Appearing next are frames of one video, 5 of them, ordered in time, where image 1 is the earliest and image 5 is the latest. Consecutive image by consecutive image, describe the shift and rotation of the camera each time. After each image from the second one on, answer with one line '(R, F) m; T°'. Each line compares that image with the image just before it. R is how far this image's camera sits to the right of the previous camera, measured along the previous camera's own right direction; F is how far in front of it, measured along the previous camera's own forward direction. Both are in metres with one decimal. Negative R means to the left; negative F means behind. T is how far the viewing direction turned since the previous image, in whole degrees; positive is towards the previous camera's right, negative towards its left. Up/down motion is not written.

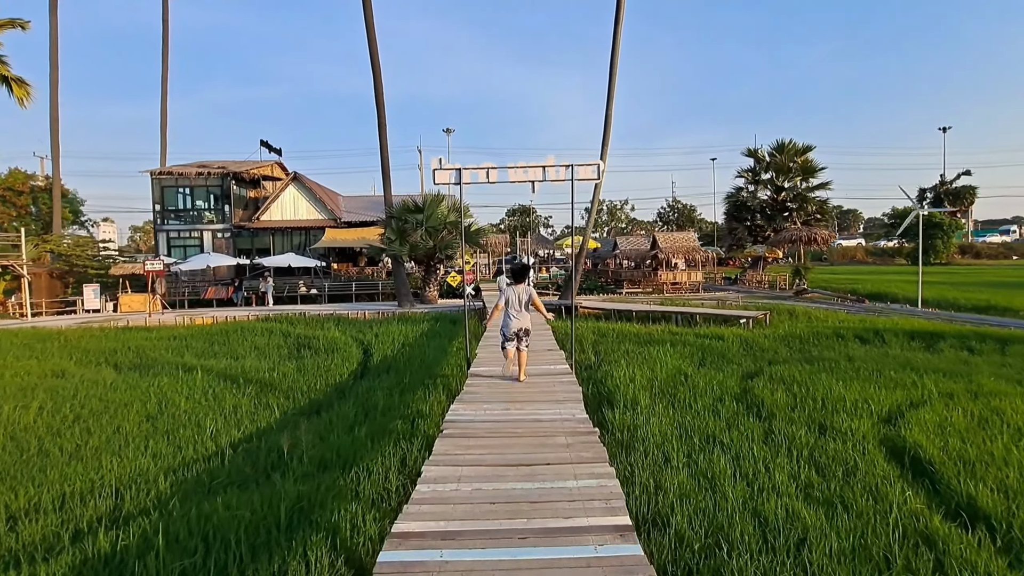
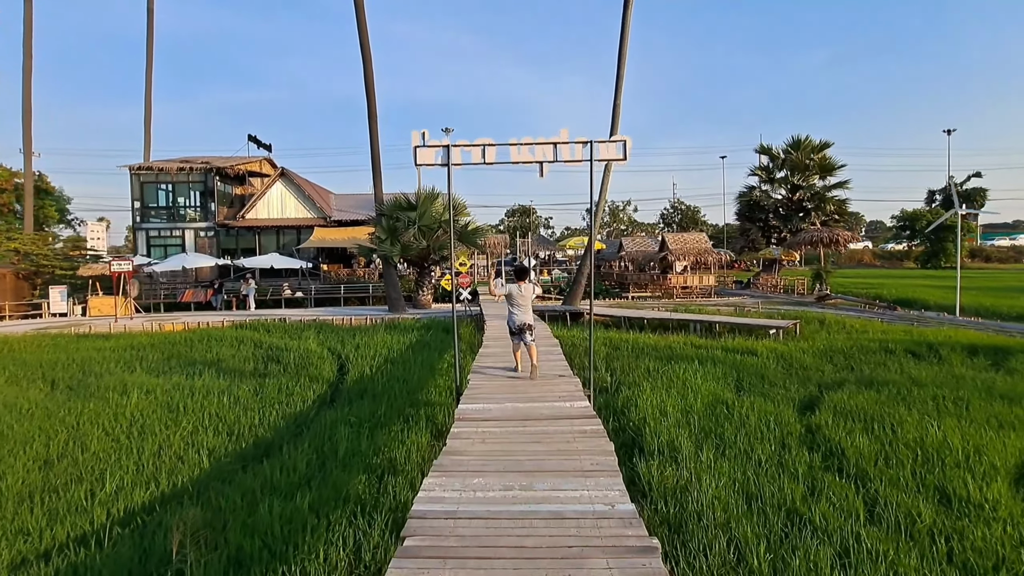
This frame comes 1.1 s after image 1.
(0.0, +1.7) m; 0°
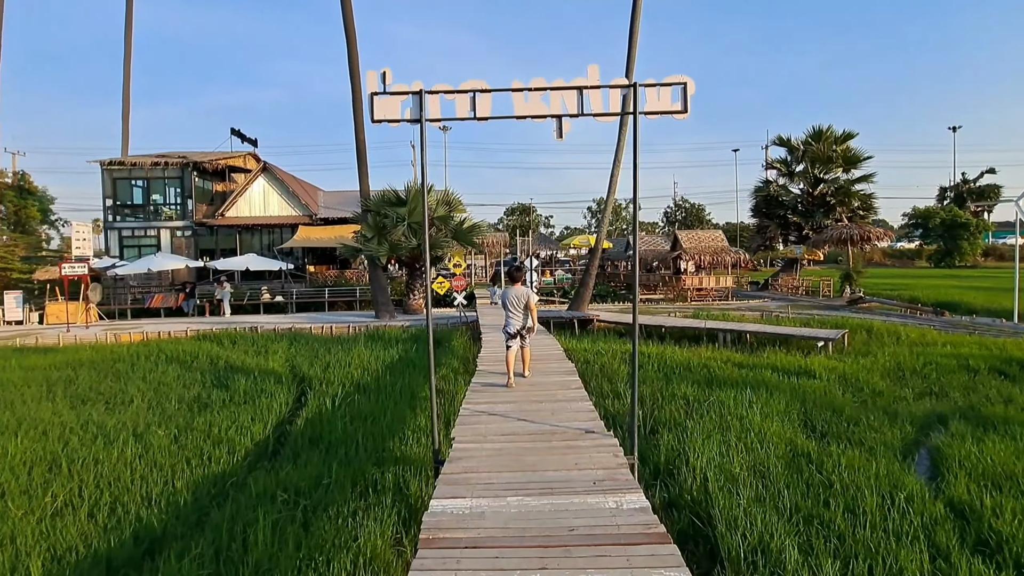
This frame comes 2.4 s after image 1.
(0.0, +2.1) m; 0°
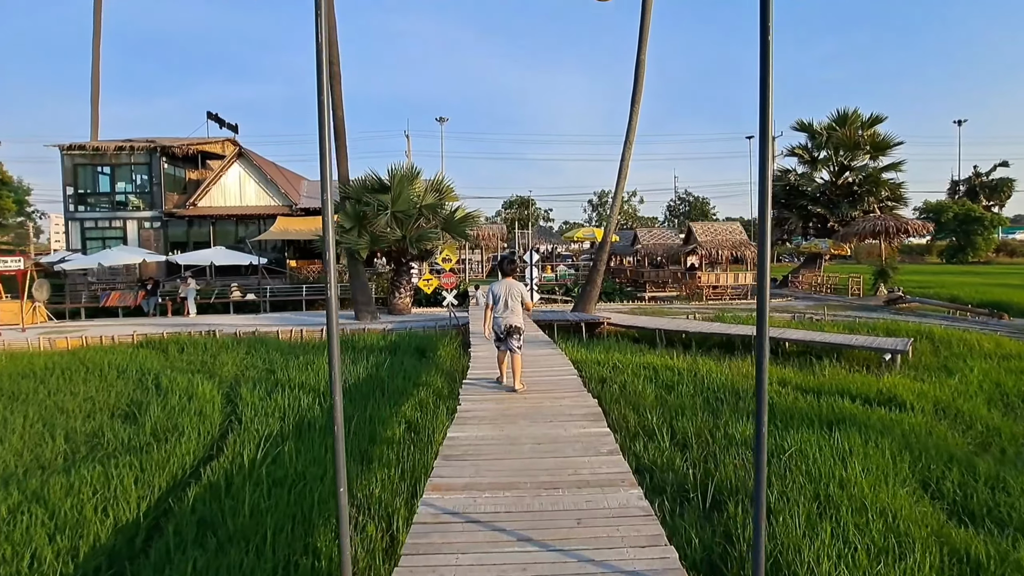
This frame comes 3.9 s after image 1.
(0.0, +2.1) m; 0°
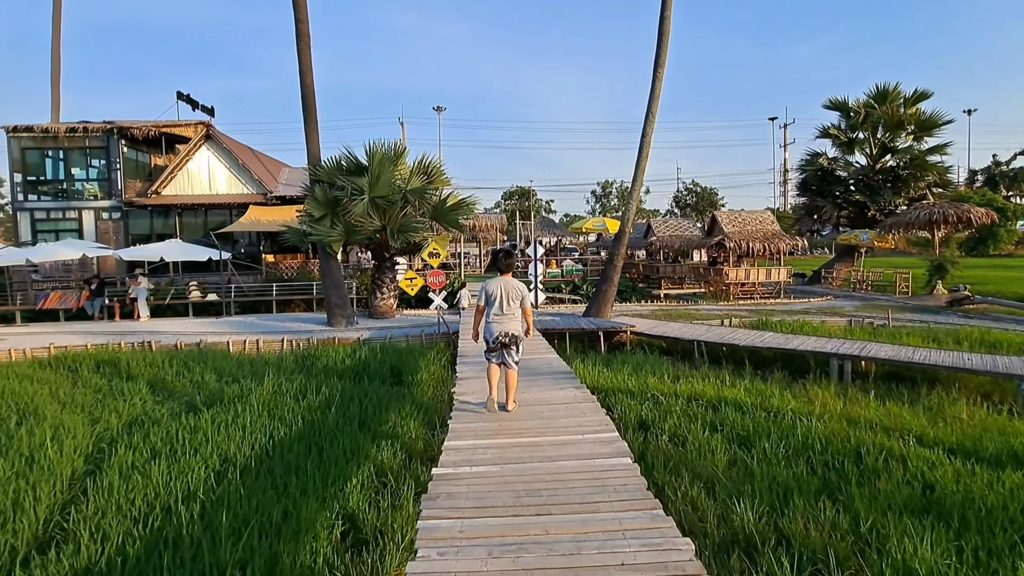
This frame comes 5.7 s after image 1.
(0.0, +2.5) m; 0°
